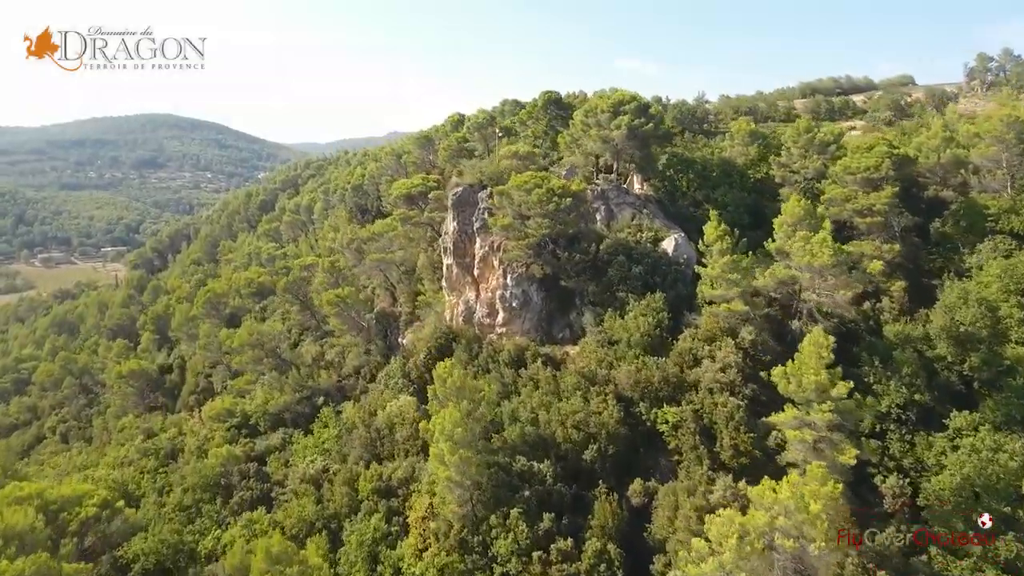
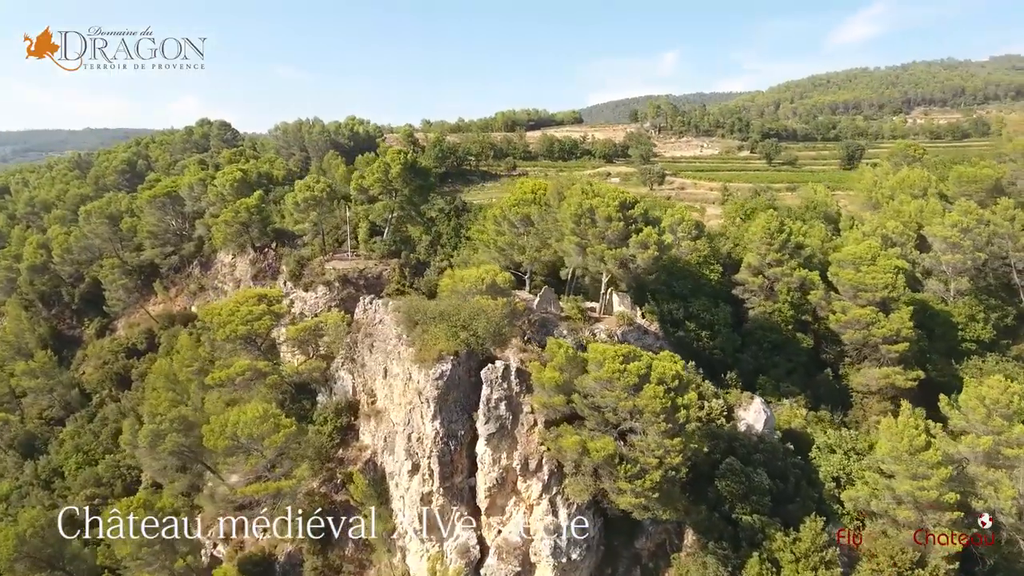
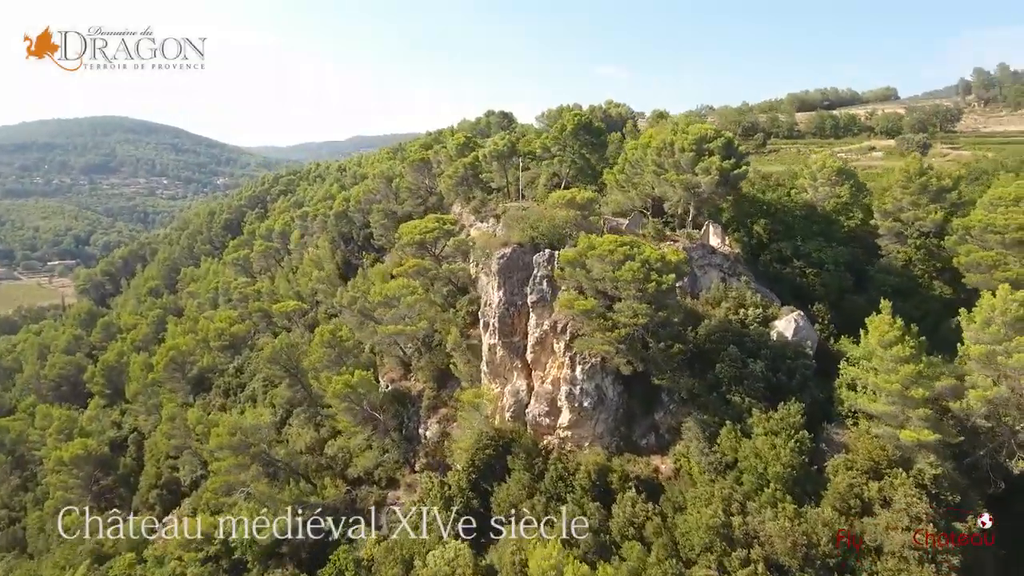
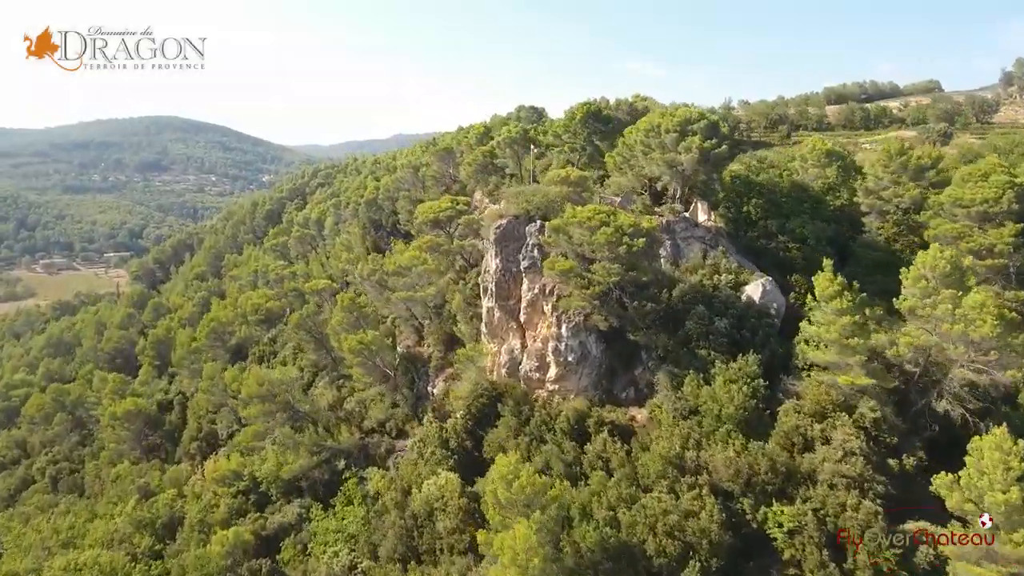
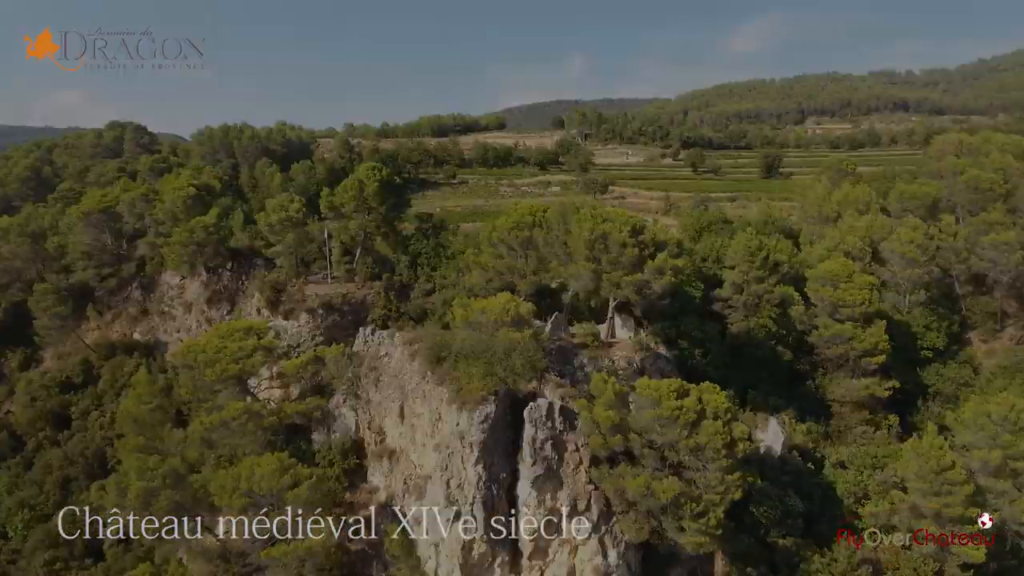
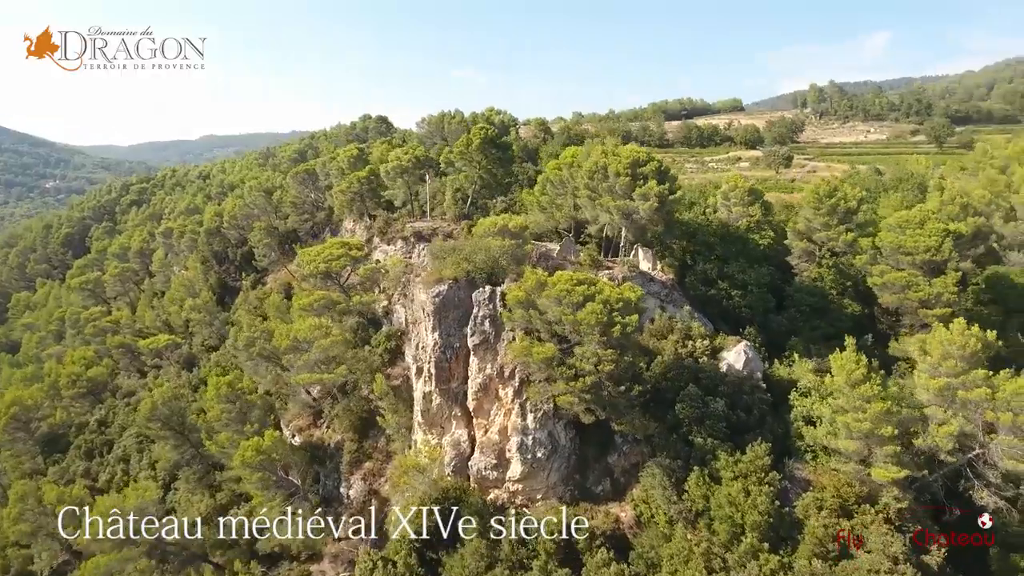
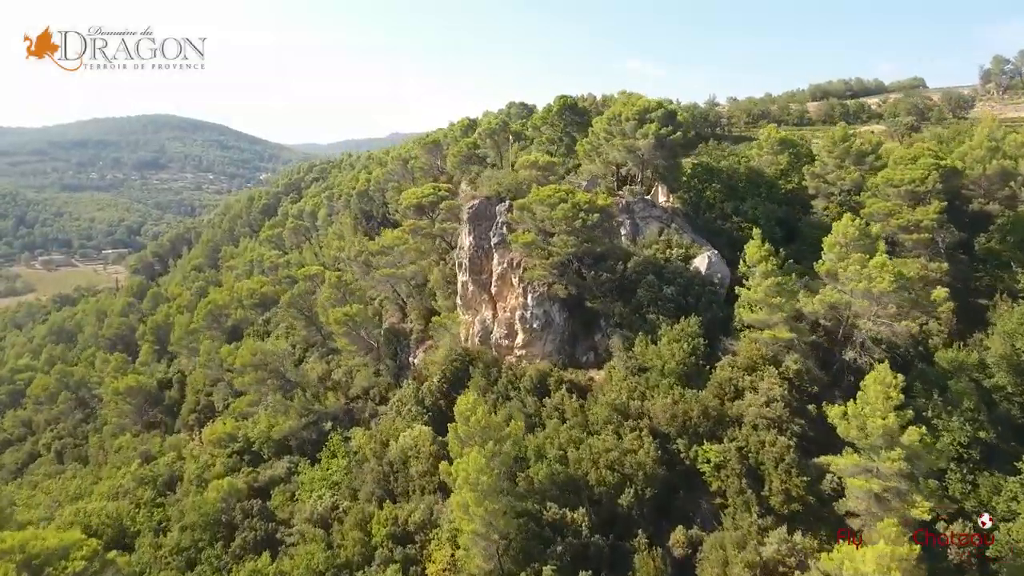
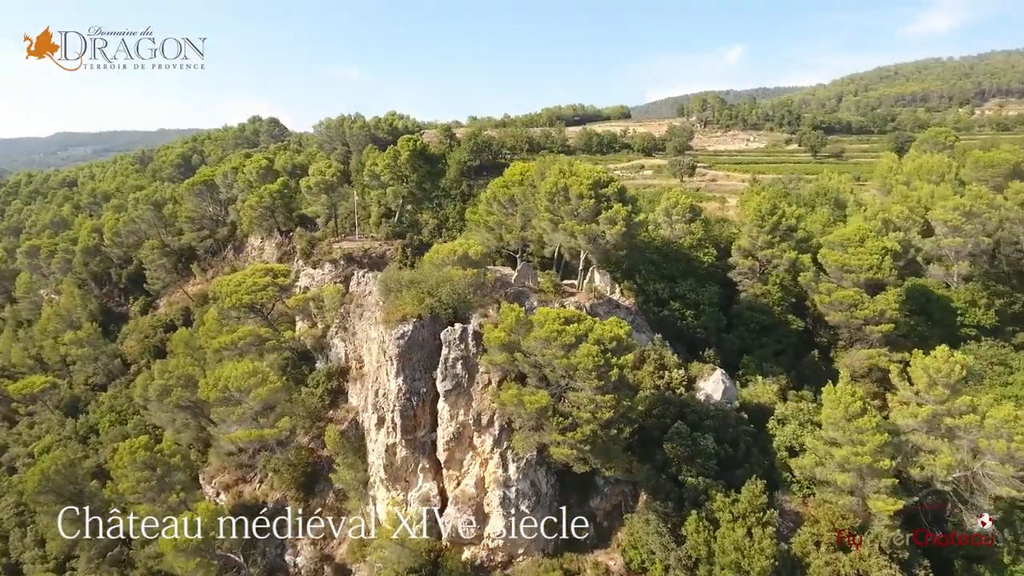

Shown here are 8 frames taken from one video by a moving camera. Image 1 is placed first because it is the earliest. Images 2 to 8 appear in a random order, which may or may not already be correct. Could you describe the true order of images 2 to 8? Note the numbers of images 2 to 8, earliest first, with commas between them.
7, 4, 3, 6, 8, 2, 5
